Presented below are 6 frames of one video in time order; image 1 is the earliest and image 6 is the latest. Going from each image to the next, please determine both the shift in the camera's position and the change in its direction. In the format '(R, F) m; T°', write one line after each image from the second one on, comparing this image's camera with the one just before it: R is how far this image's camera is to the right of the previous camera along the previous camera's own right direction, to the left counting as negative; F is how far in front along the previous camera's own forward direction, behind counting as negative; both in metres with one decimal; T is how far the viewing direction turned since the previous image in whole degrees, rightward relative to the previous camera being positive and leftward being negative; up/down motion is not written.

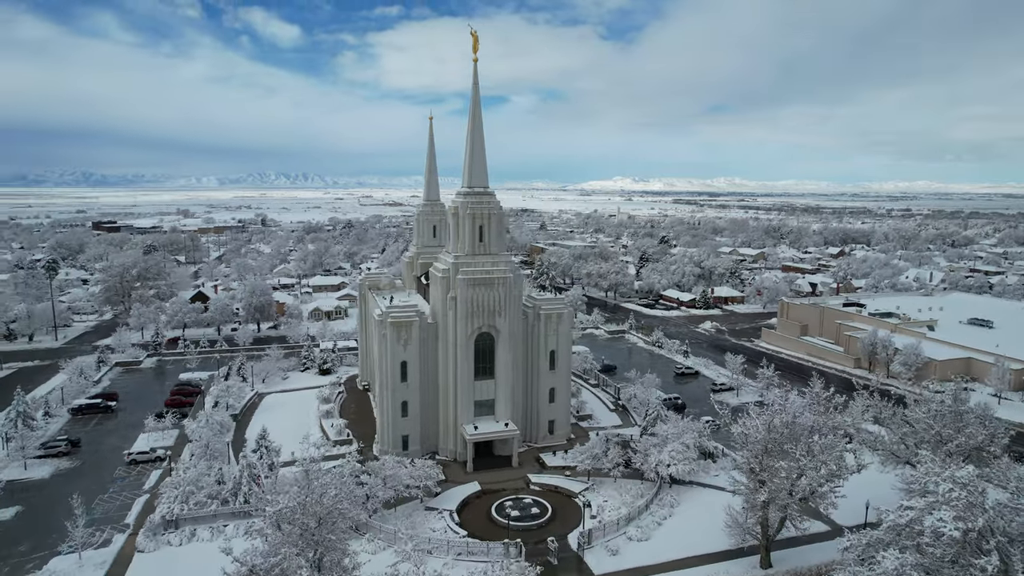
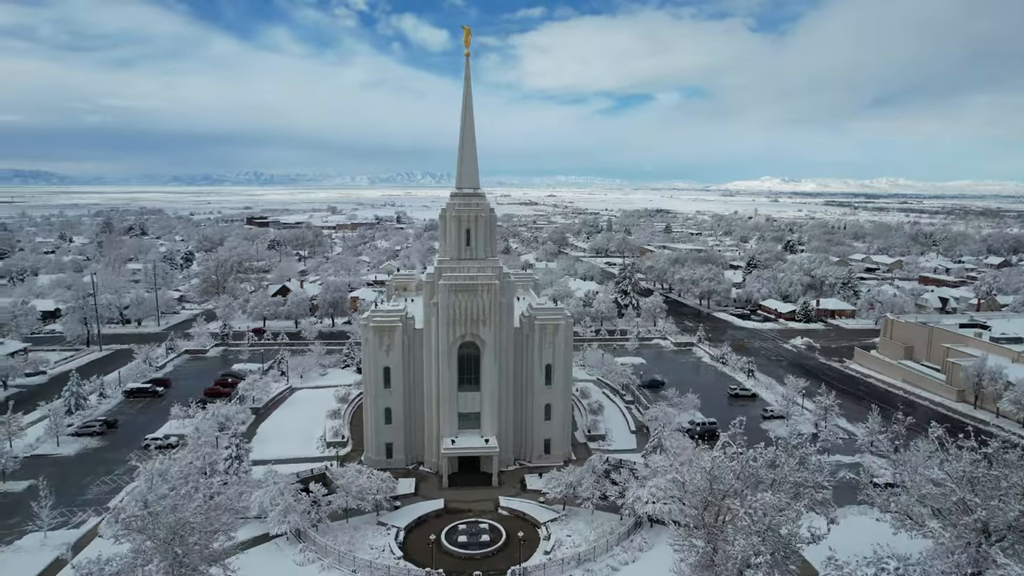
(+6.4, +2.6) m; -12°
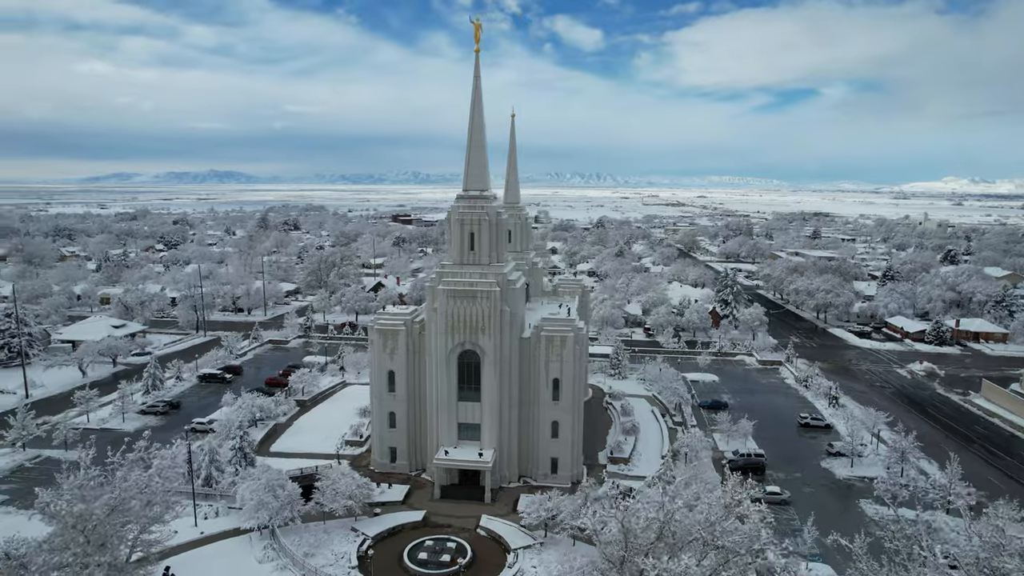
(+5.8, +2.1) m; -12°
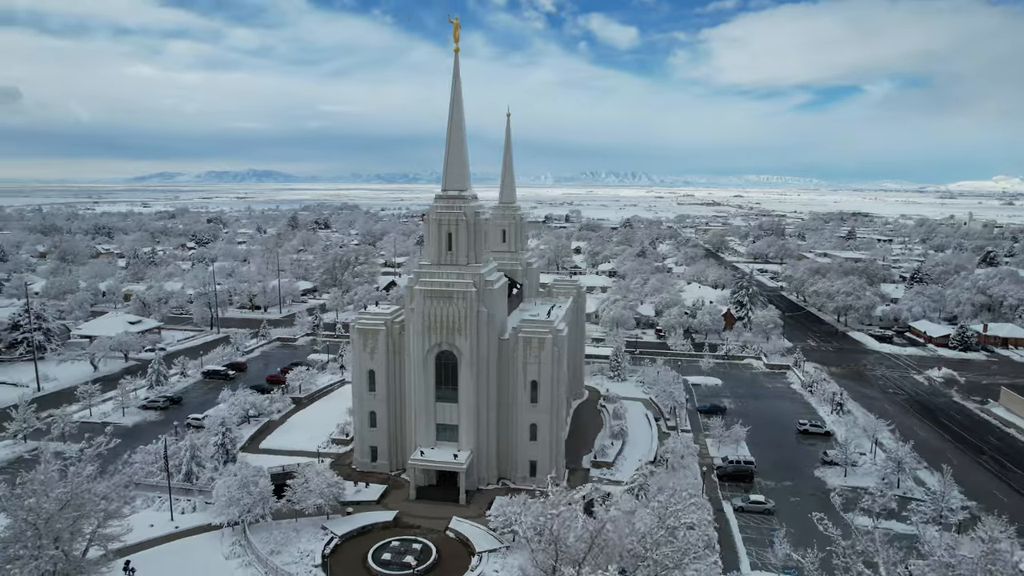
(+2.3, +0.3) m; -3°
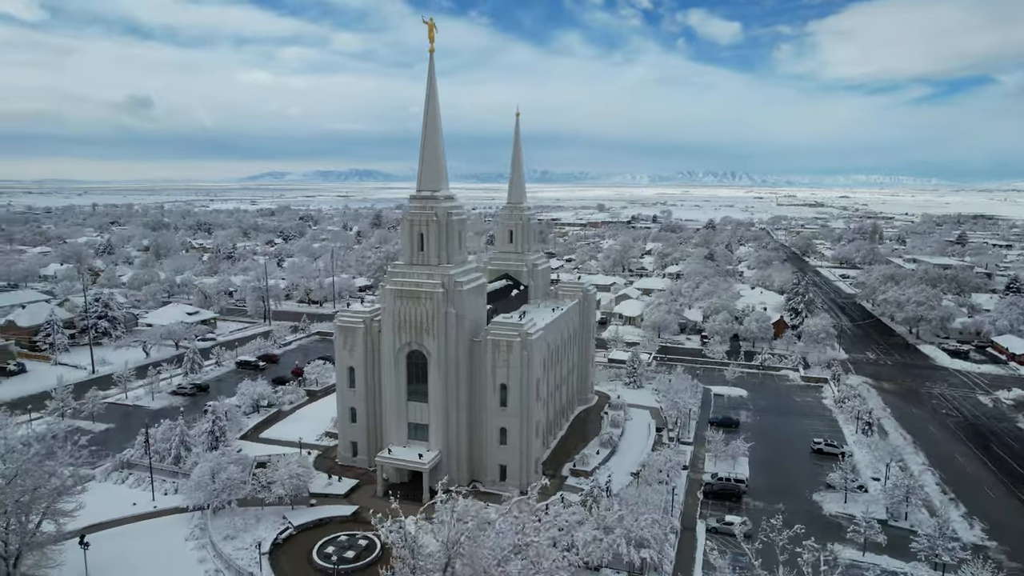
(+5.1, +0.7) m; -8°
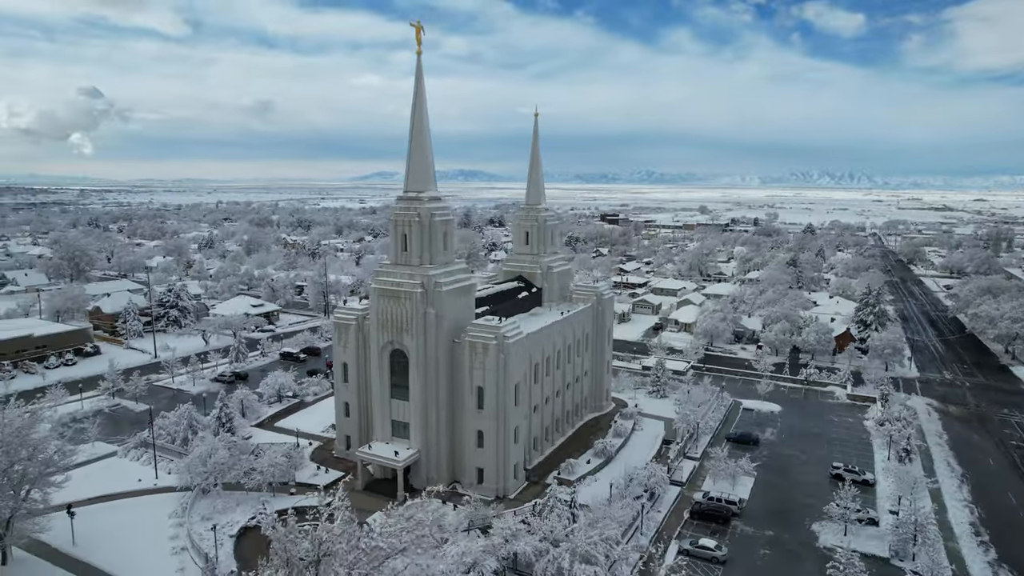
(+5.0, +0.7) m; -9°
